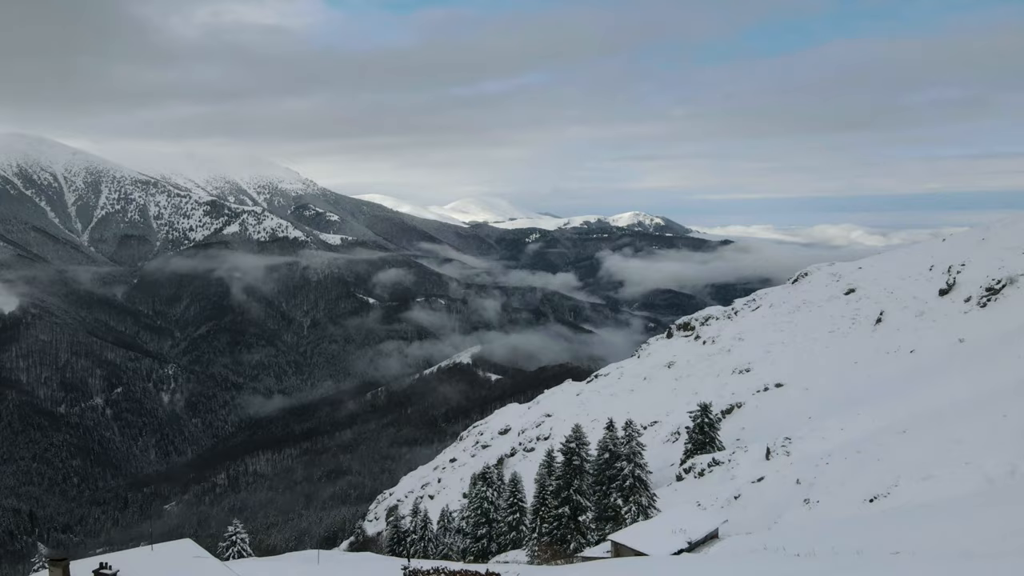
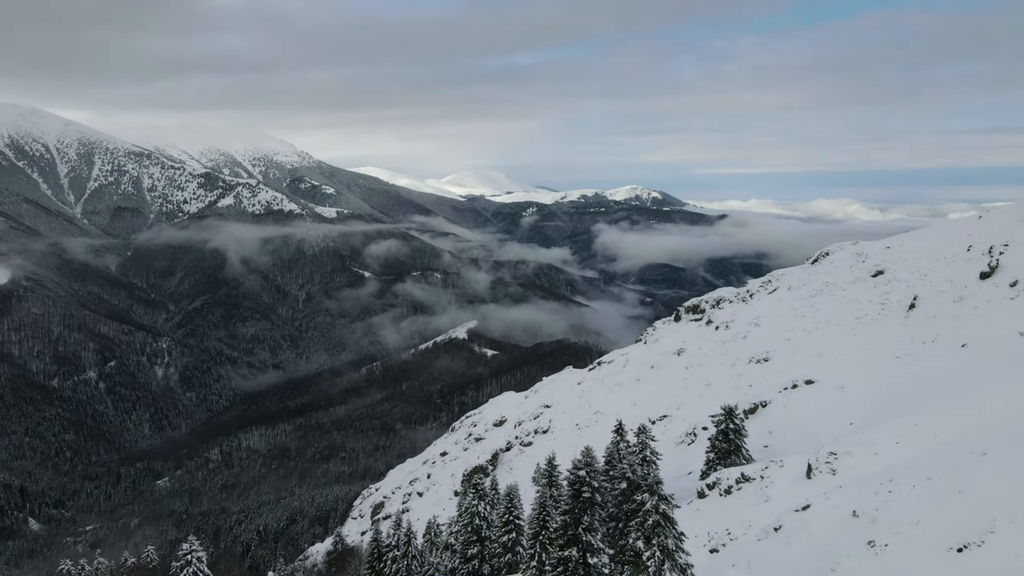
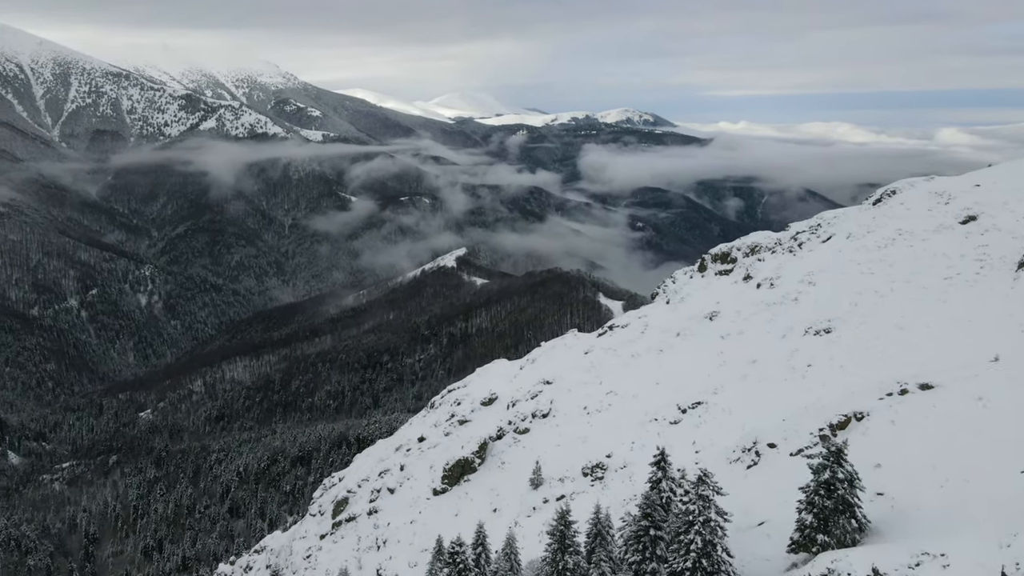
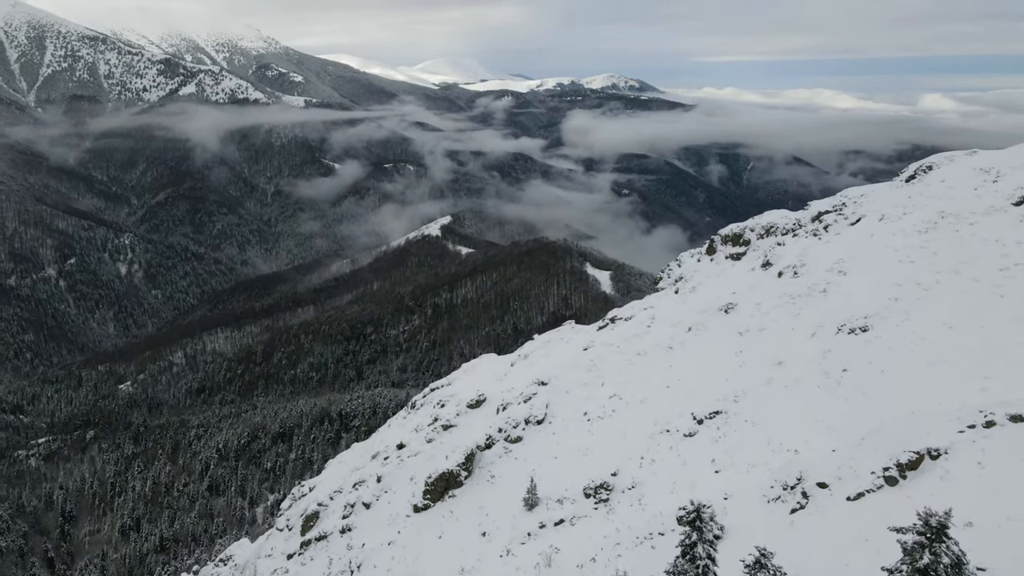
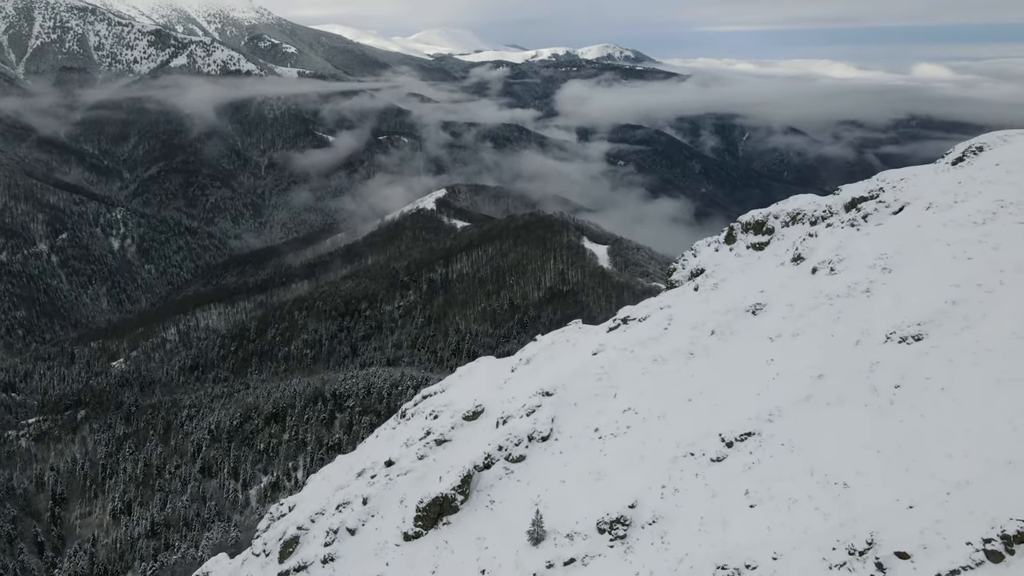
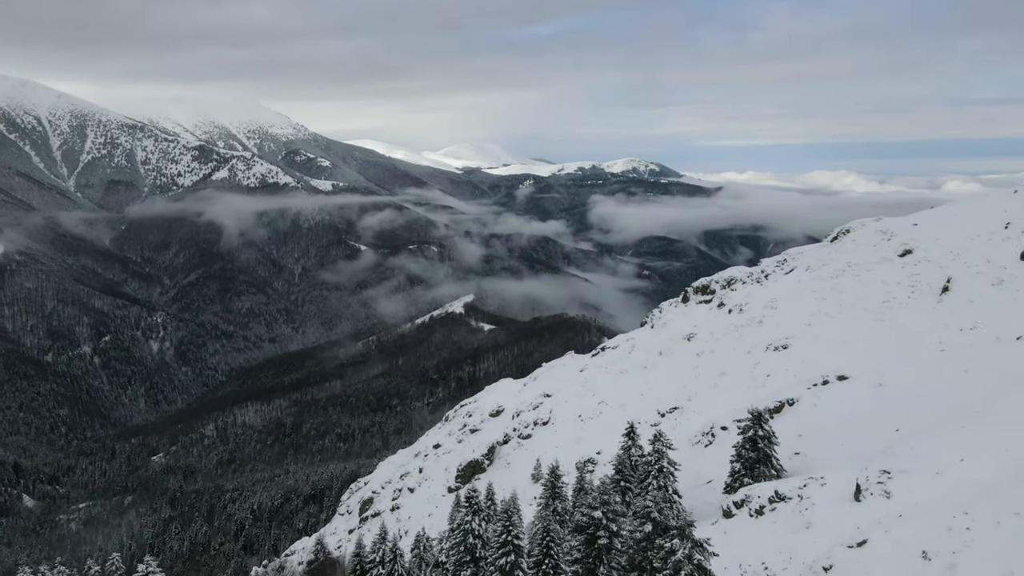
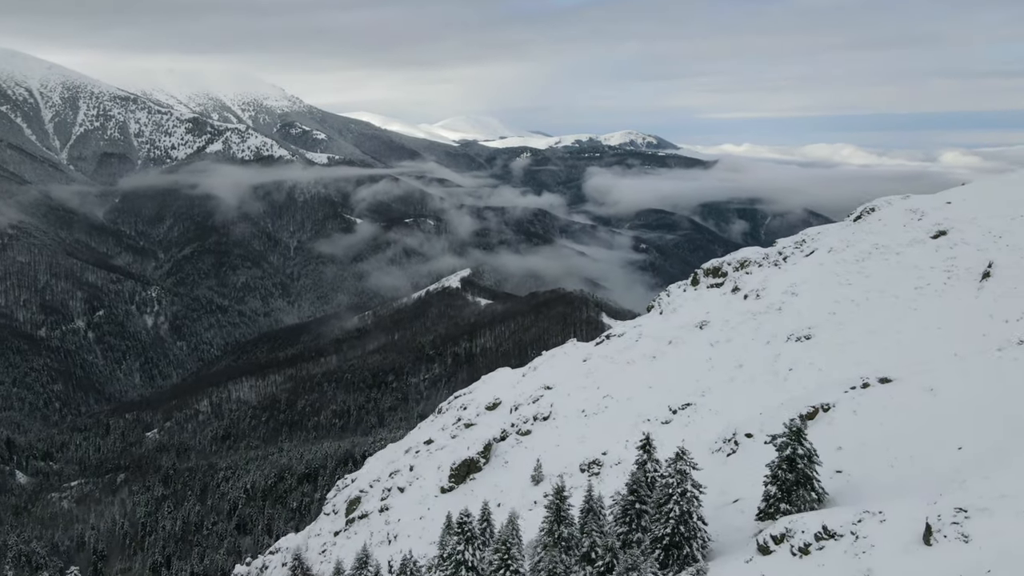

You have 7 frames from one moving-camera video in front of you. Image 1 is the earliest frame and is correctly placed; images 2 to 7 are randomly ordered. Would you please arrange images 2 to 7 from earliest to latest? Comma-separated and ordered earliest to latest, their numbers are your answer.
2, 6, 7, 3, 4, 5
